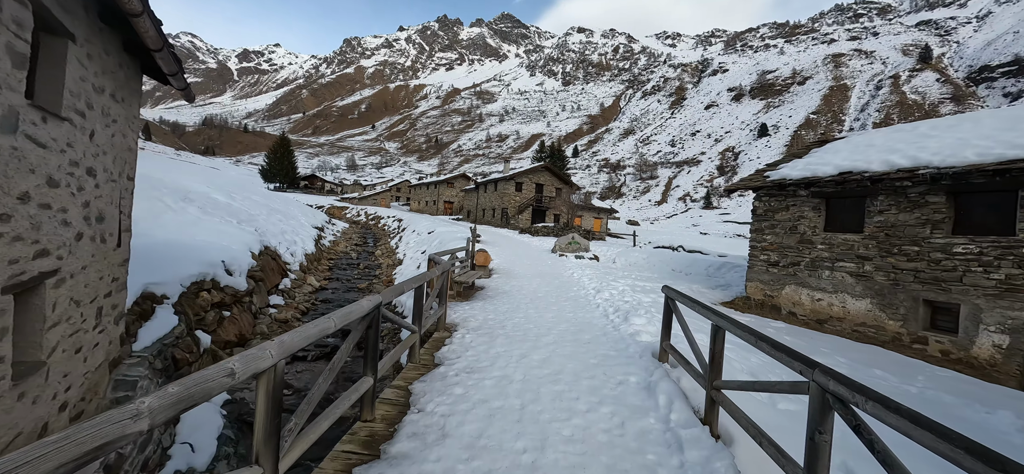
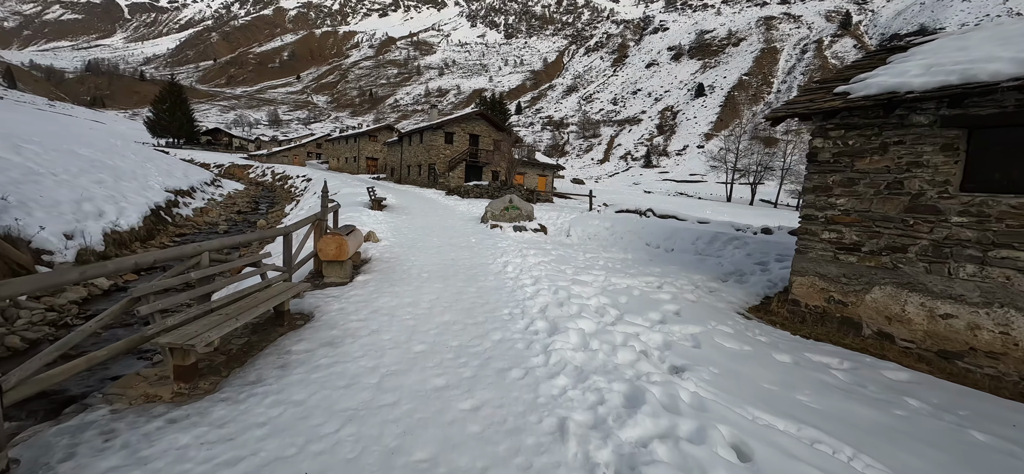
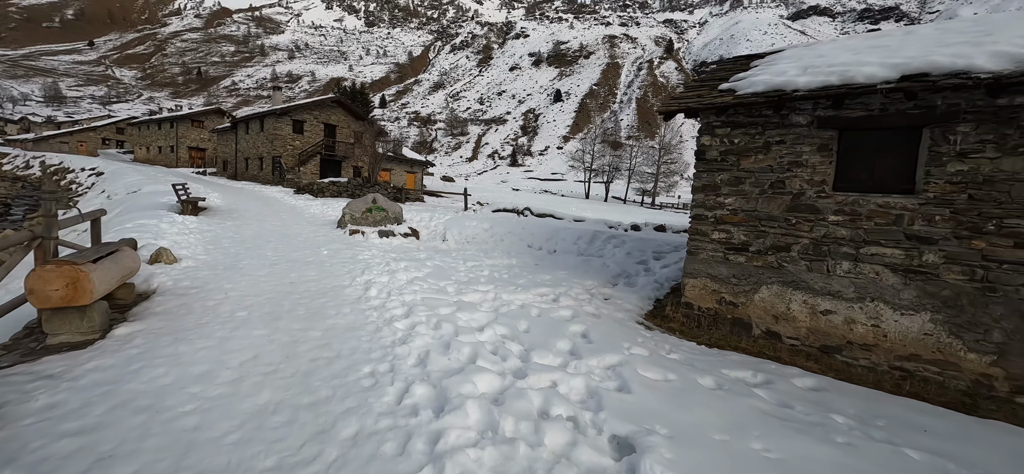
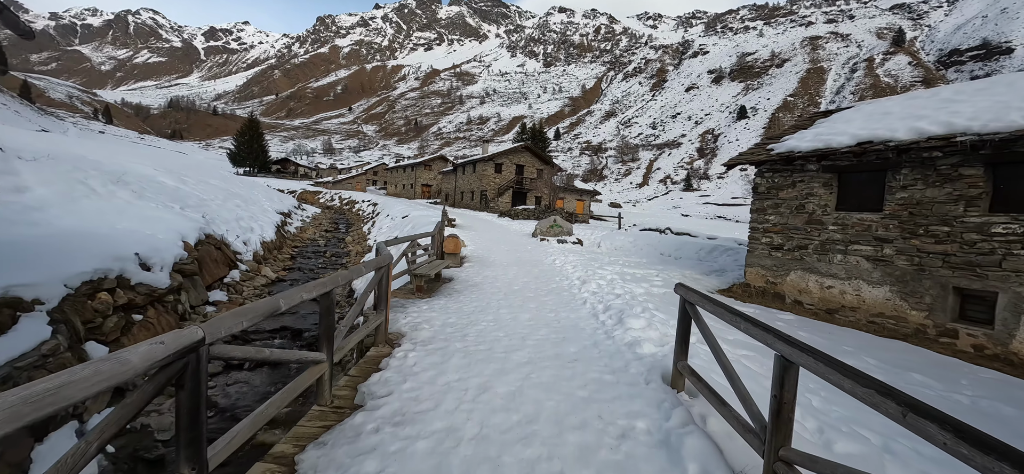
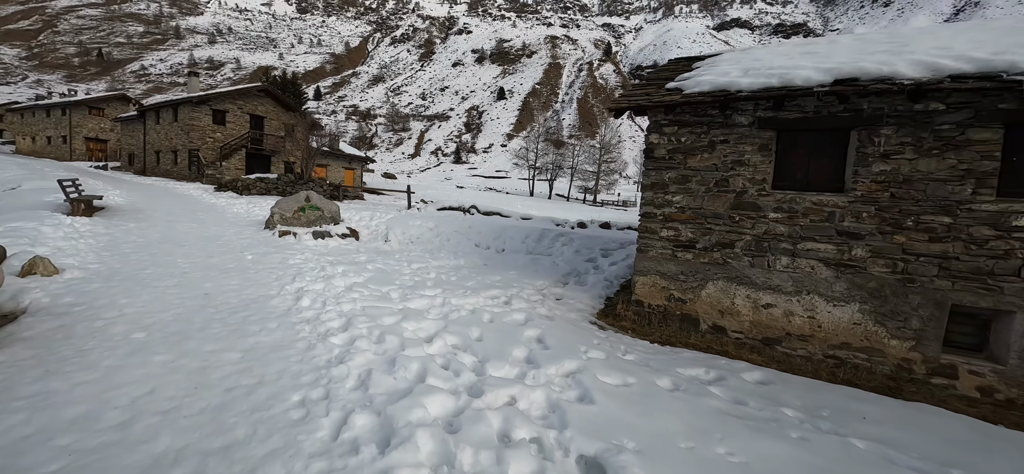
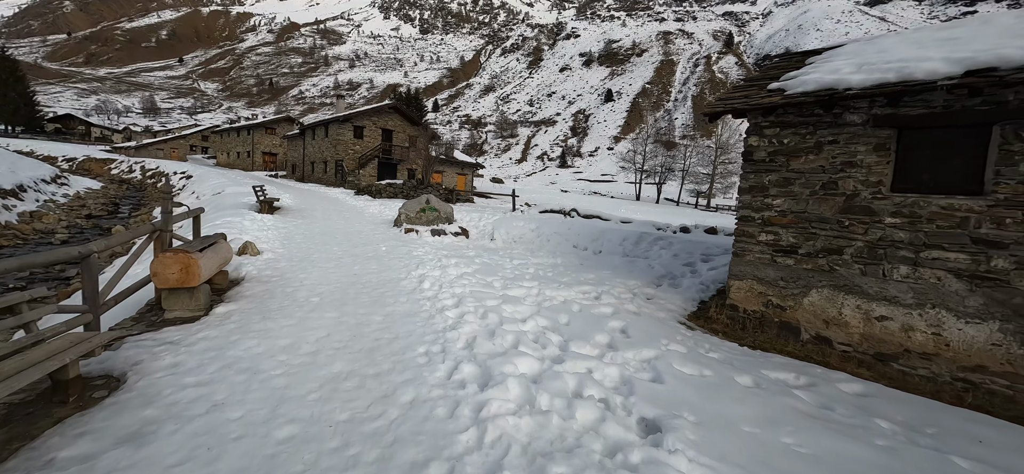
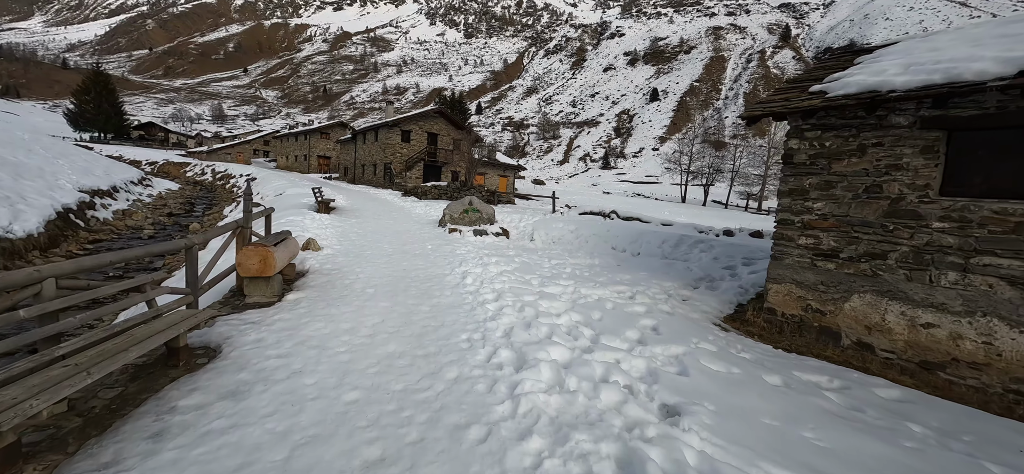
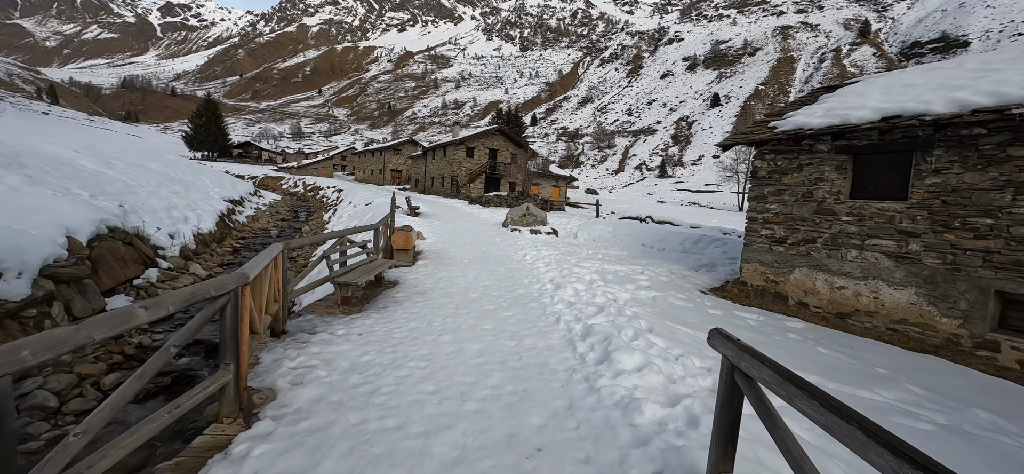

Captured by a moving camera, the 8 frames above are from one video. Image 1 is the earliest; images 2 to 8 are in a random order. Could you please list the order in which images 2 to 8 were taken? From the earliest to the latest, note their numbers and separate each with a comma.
4, 8, 2, 7, 6, 3, 5
